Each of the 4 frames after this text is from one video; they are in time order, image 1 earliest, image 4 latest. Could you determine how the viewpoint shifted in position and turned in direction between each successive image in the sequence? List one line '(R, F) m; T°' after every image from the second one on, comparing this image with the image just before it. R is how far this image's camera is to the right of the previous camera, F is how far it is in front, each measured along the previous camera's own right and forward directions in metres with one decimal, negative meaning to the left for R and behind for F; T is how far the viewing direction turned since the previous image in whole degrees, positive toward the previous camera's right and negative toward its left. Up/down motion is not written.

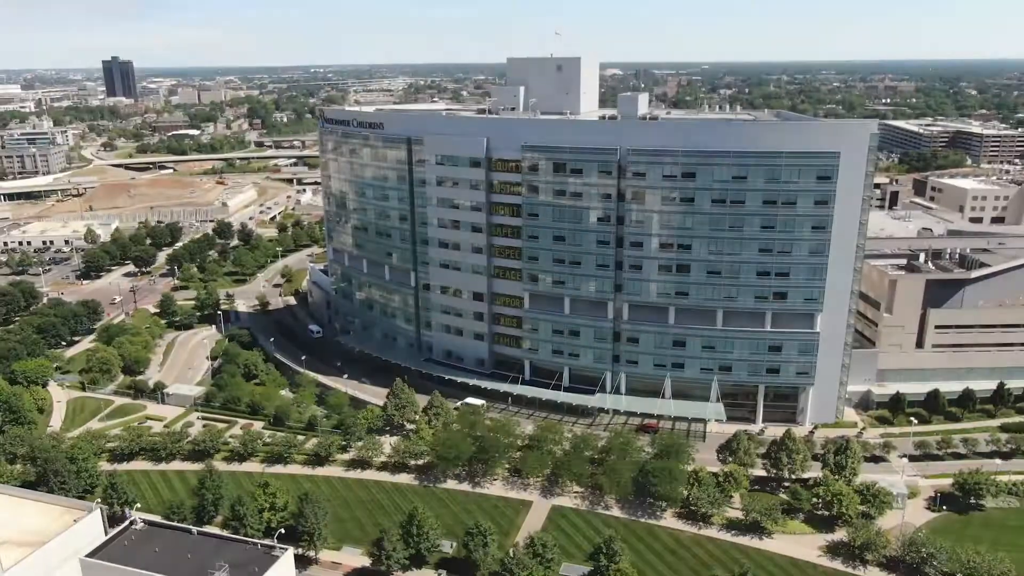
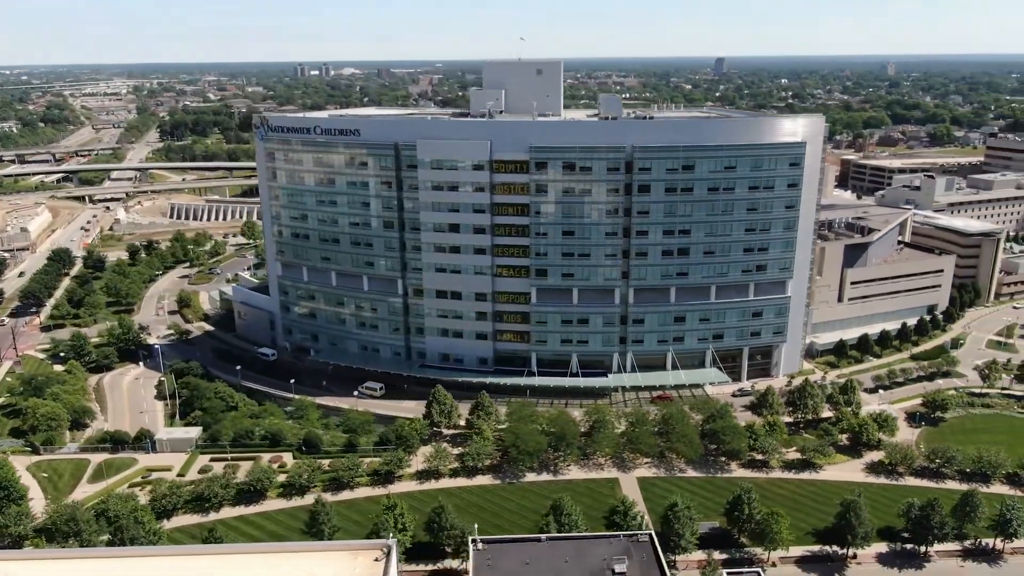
(-26.8, +1.7) m; +19°
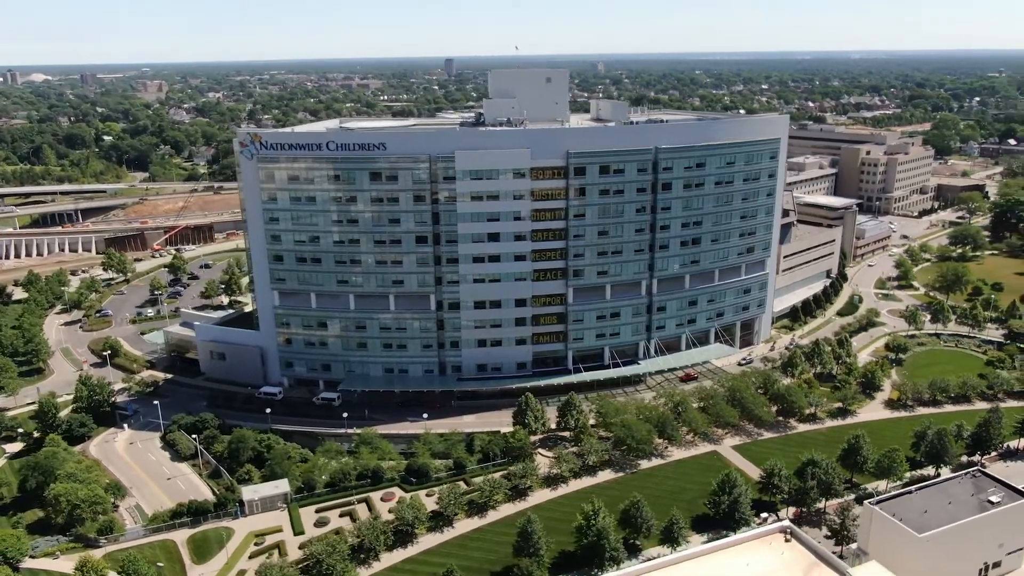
(-31.9, +3.9) m; +20°
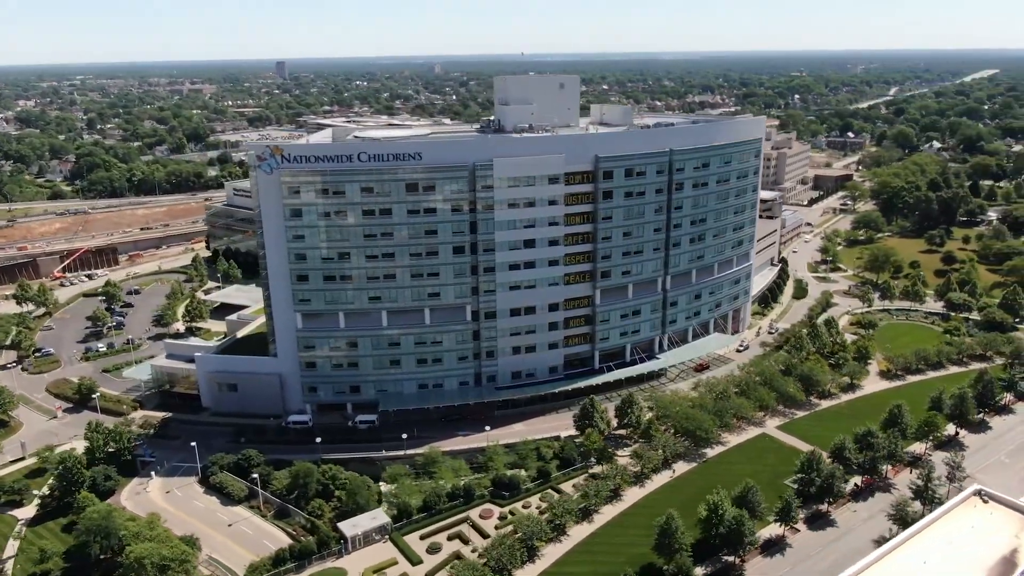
(-20.9, +2.1) m; +12°
